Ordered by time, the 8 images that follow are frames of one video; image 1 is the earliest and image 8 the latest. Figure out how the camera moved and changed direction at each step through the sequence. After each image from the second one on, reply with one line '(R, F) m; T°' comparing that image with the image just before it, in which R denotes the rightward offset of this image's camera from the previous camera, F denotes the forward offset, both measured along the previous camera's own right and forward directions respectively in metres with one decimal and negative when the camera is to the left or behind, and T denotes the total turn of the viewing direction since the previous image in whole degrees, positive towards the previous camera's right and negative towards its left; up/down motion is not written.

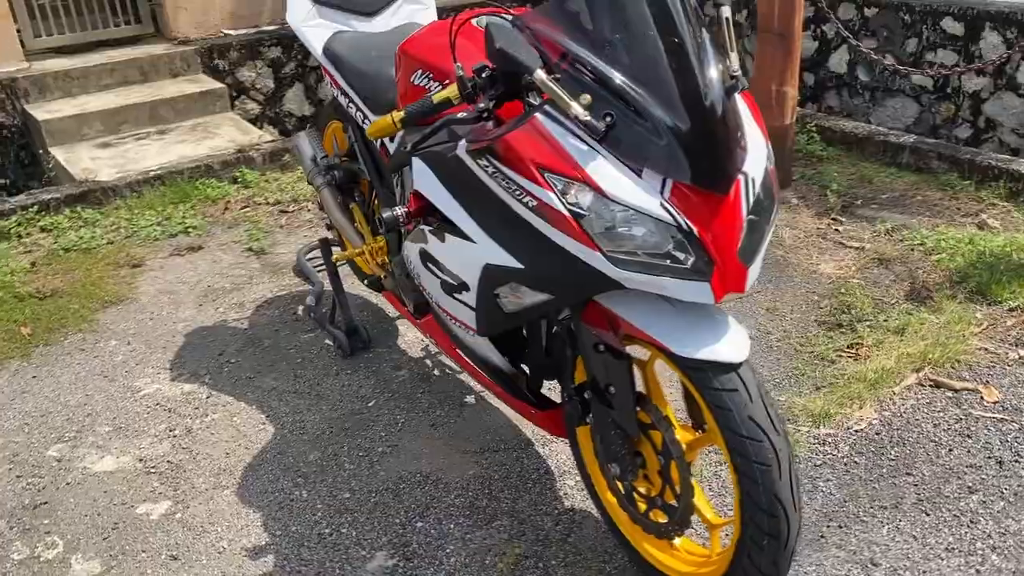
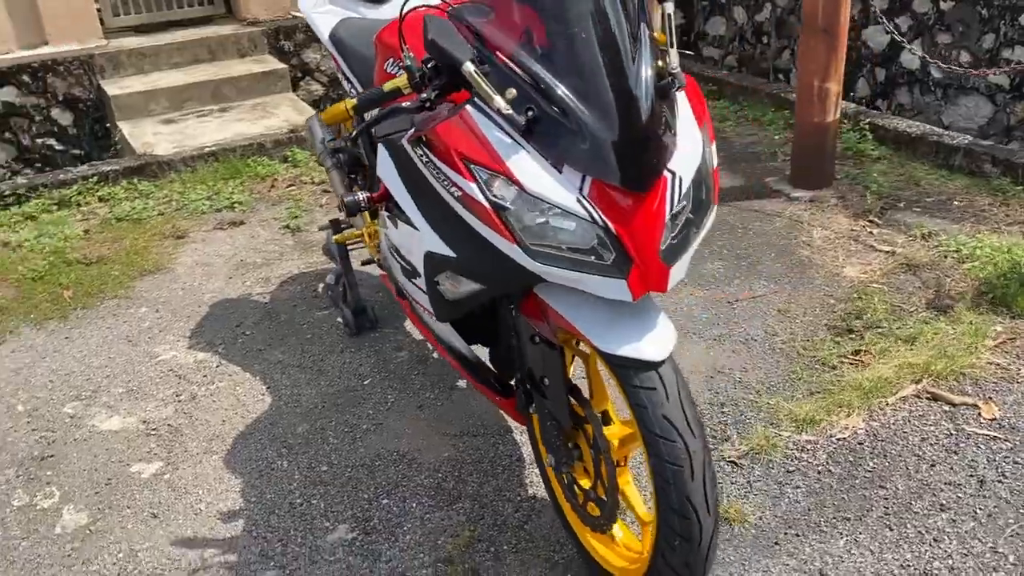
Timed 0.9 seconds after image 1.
(+0.3, 0.0) m; -6°
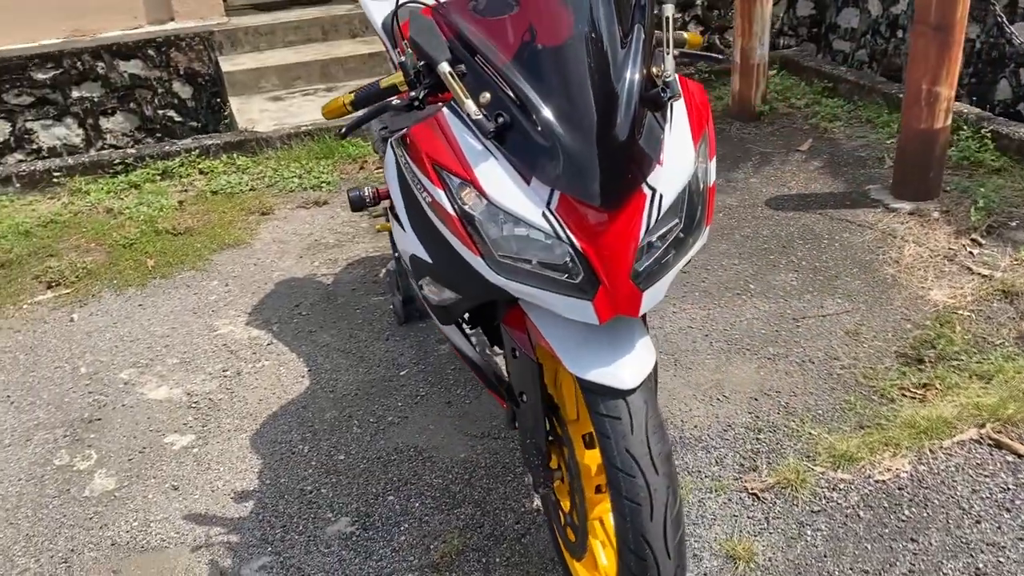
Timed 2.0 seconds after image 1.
(+0.3, +0.1) m; -9°
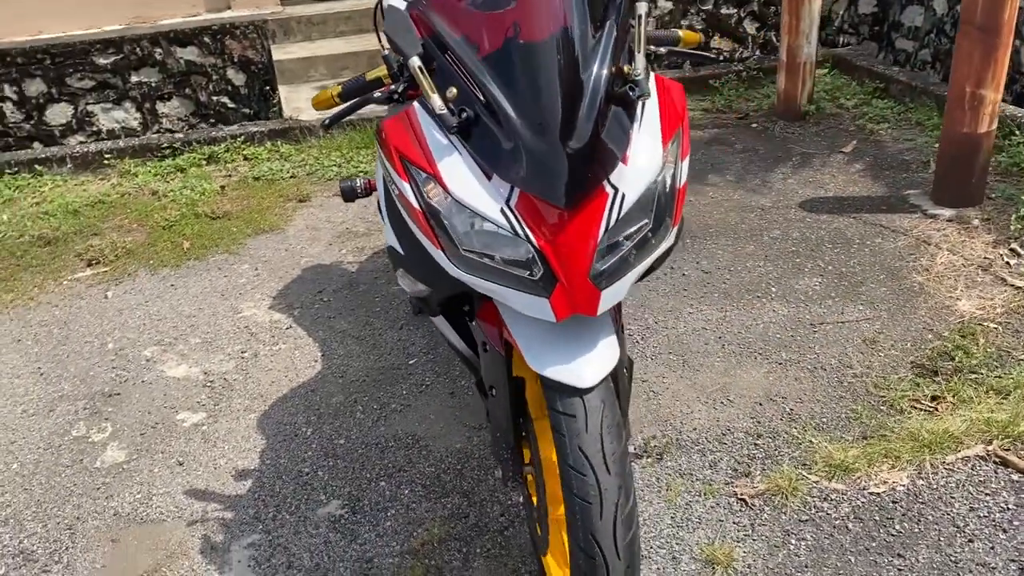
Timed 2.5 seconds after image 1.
(+0.2, 0.0) m; -4°
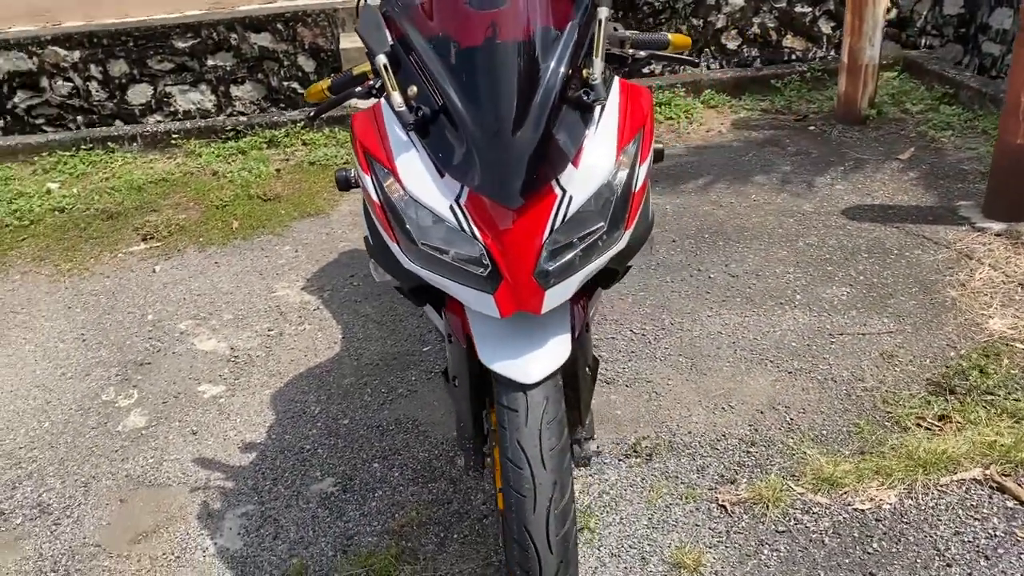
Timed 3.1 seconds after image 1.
(+0.3, 0.0) m; -5°
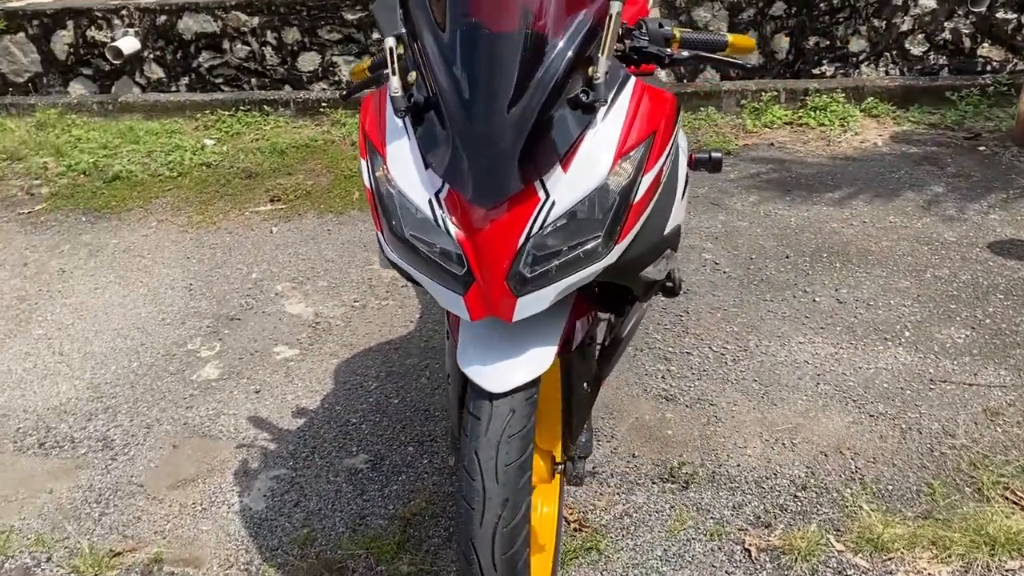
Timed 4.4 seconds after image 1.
(+0.4, +0.1) m; -11°
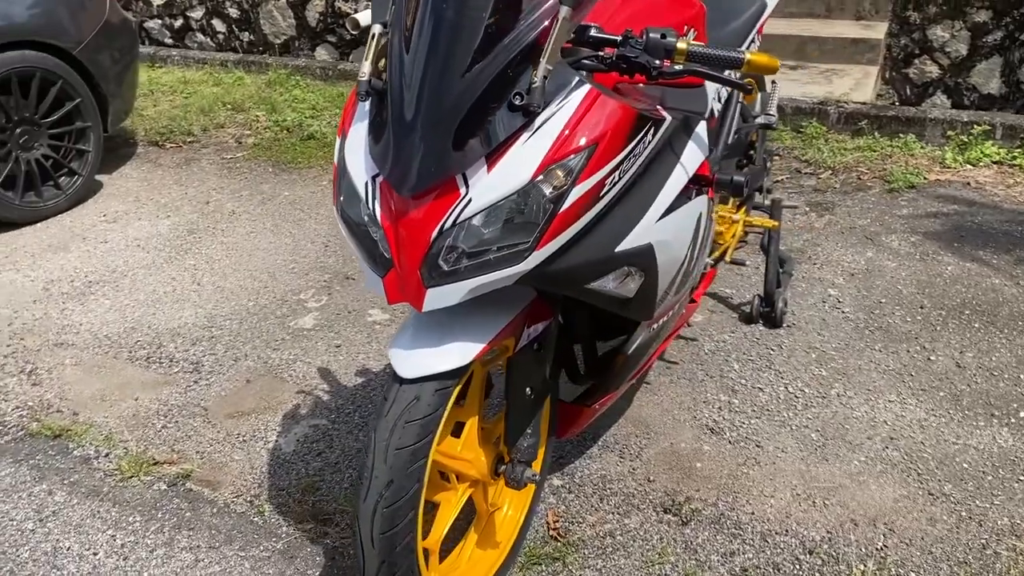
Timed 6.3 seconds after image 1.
(+0.6, +0.1) m; -16°
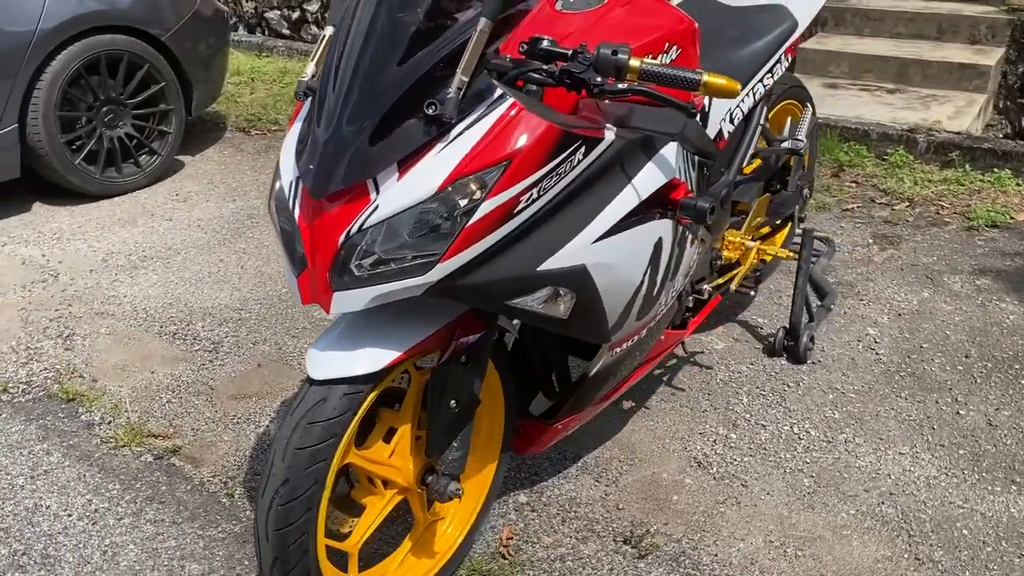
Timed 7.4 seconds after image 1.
(+0.4, +0.1) m; -8°
